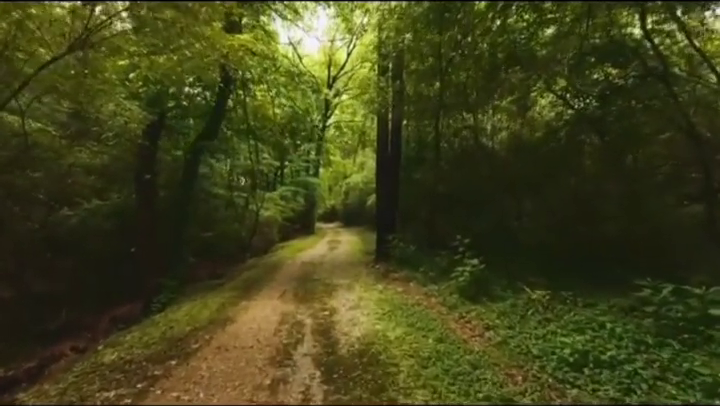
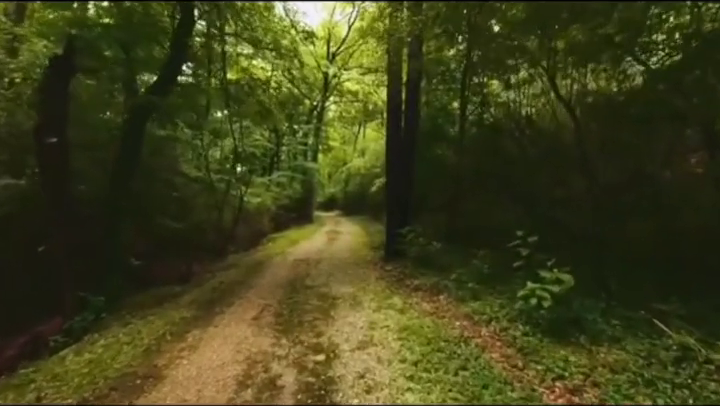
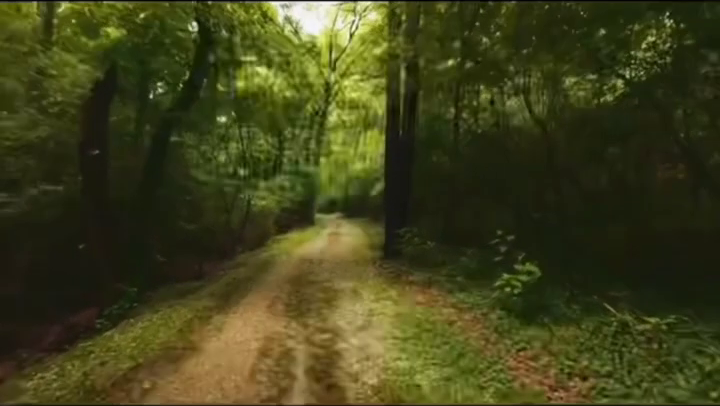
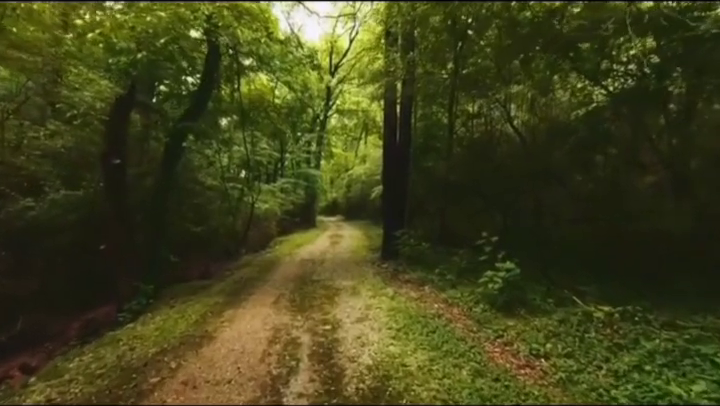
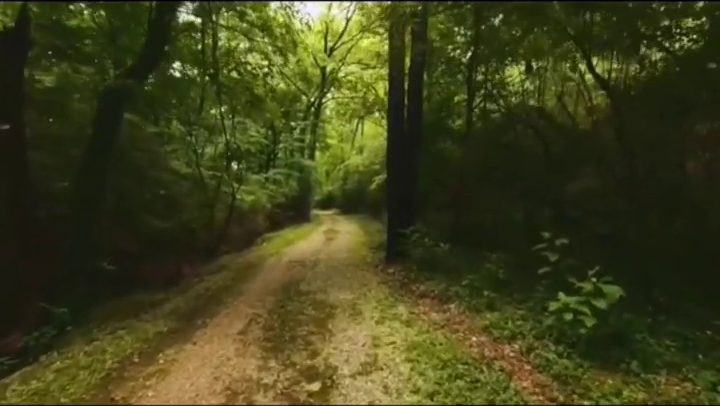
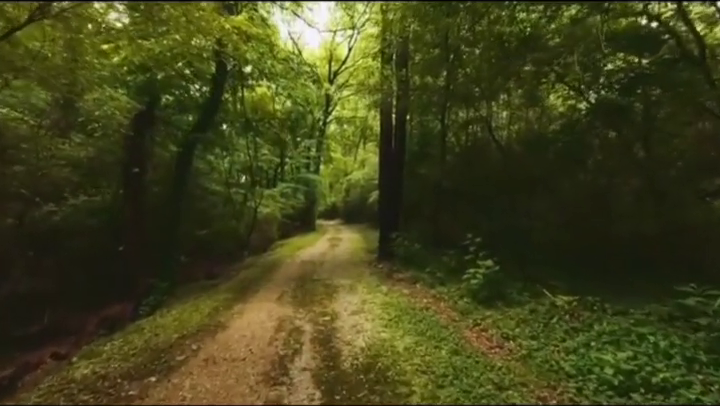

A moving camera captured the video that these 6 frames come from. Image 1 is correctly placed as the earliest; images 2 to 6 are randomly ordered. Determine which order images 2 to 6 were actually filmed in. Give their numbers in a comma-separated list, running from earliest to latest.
6, 4, 3, 2, 5
